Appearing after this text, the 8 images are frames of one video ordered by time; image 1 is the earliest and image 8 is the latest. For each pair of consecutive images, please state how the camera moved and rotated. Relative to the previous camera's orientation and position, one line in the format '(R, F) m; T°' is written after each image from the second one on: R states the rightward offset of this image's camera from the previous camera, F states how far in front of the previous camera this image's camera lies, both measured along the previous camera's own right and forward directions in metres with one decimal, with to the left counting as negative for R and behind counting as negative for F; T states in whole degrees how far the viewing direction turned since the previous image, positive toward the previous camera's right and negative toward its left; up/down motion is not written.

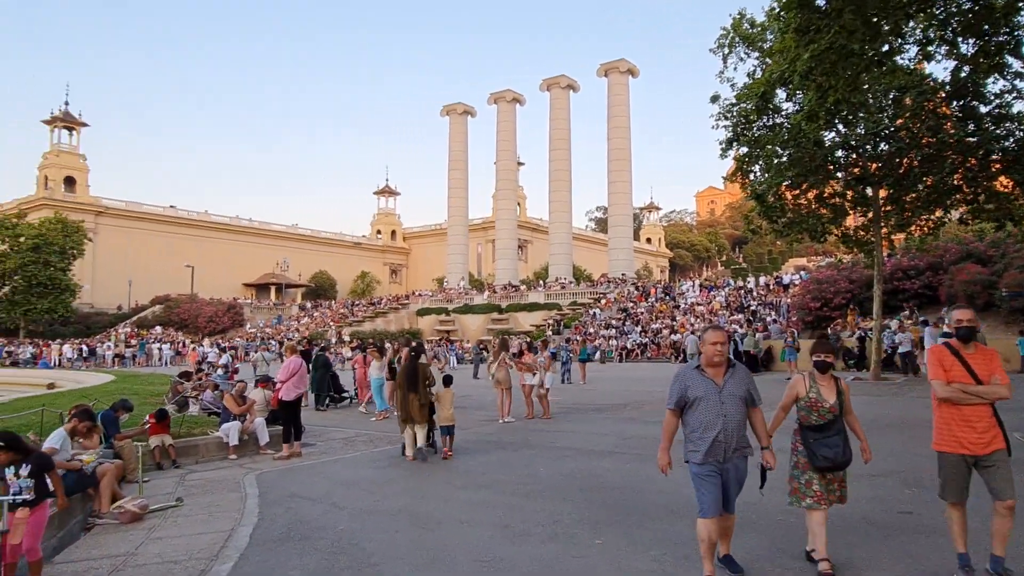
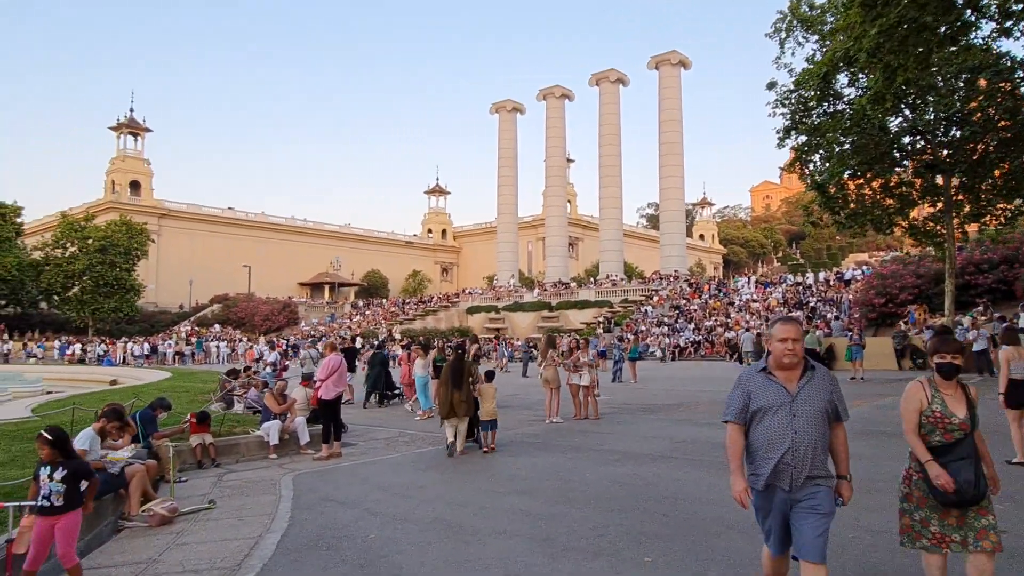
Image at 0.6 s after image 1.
(+0.1, +0.4) m; -4°
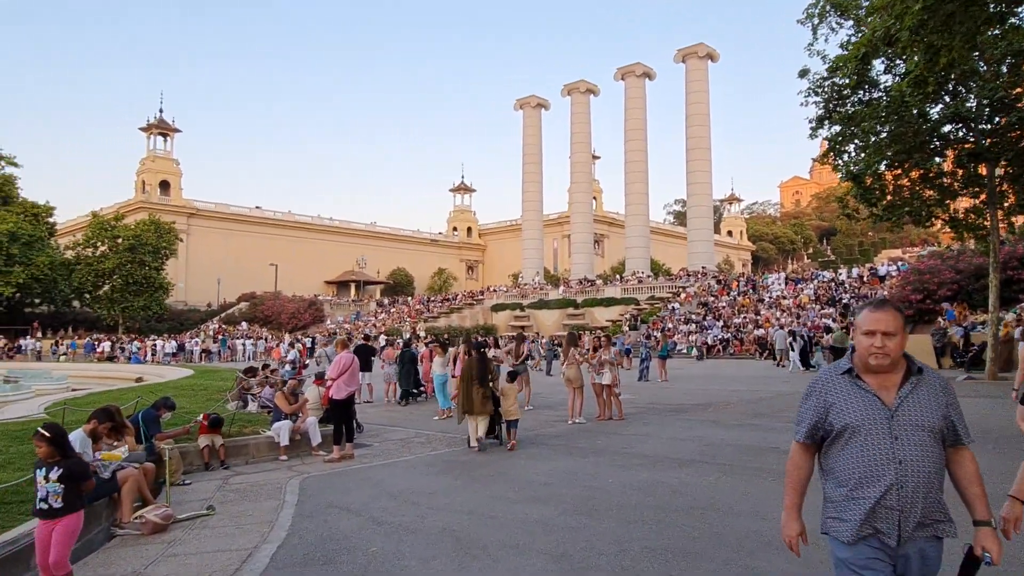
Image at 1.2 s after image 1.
(+0.1, +0.4) m; -2°
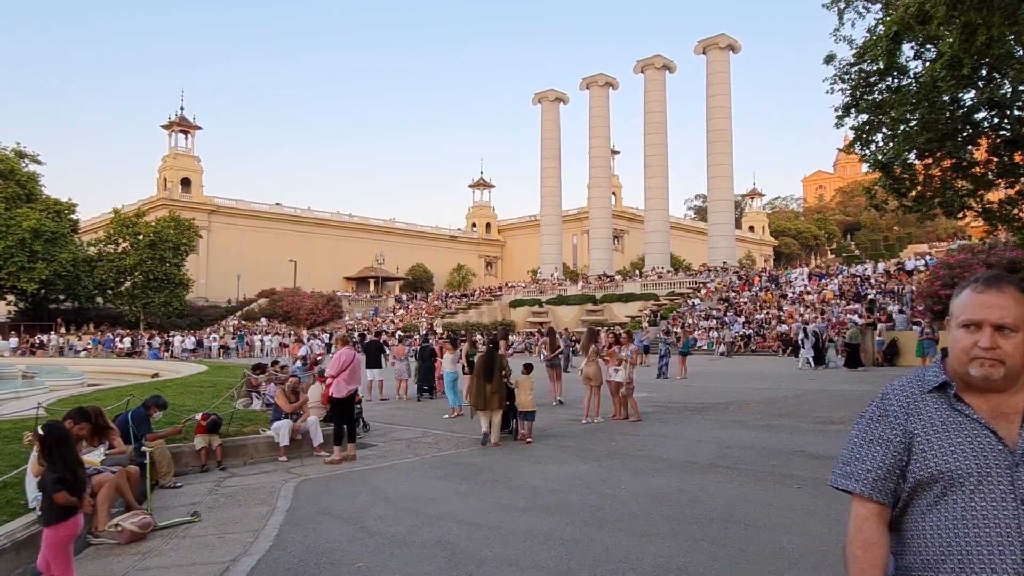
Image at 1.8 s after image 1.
(+0.1, +0.4) m; -2°
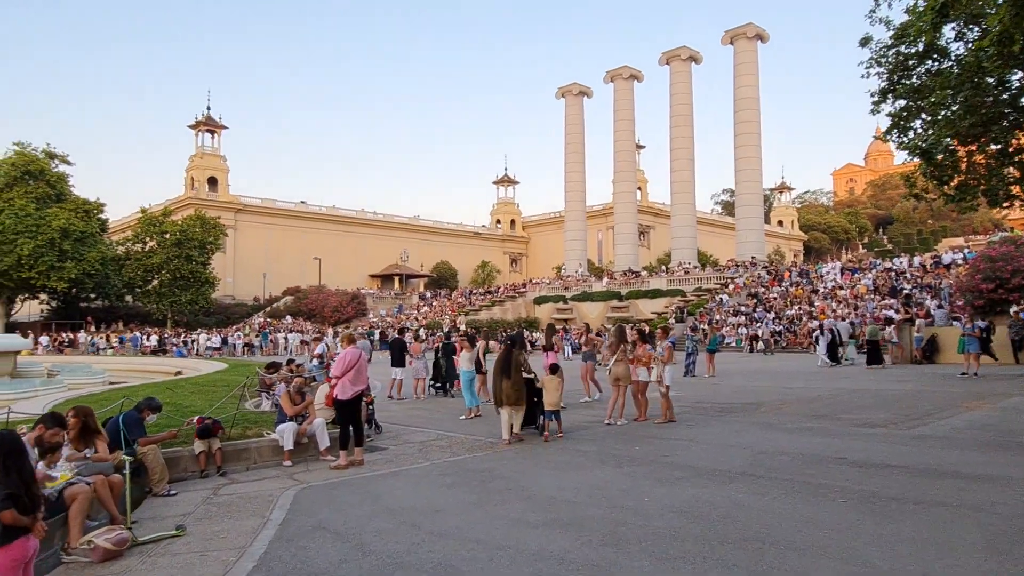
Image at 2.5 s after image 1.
(+0.1, +0.5) m; -2°
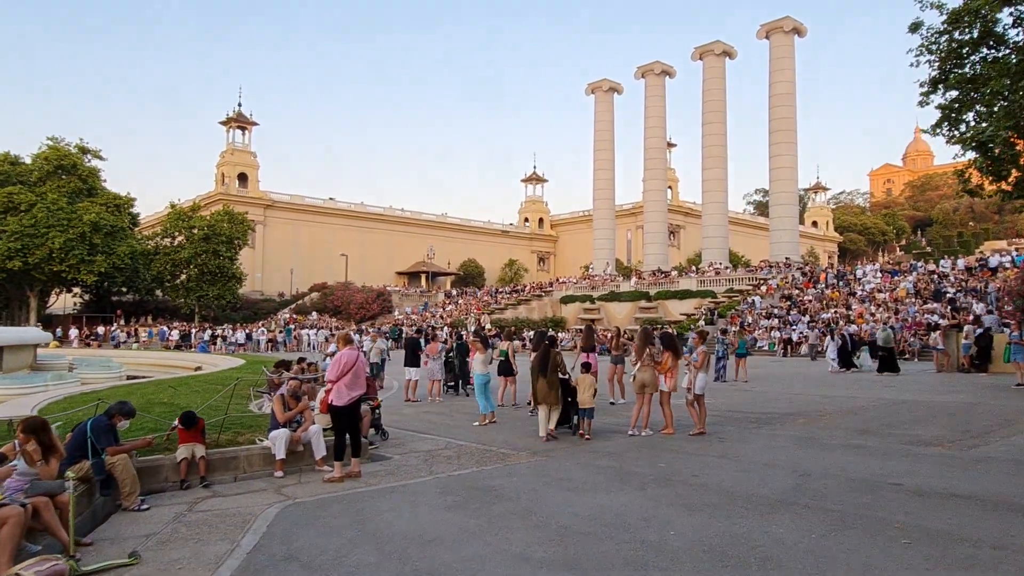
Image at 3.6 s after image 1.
(+0.2, +0.8) m; -2°
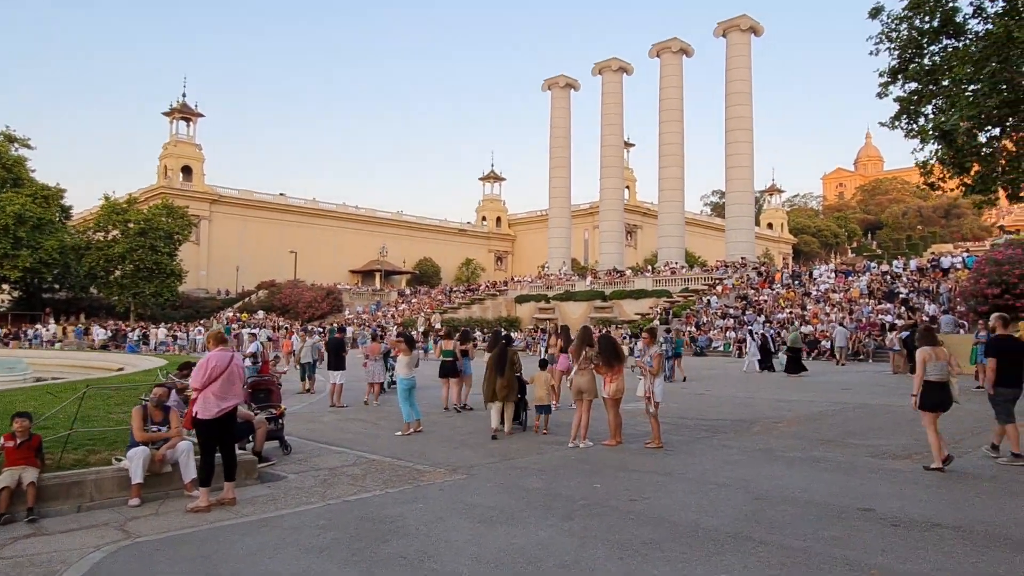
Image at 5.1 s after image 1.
(+0.4, +1.2) m; +3°
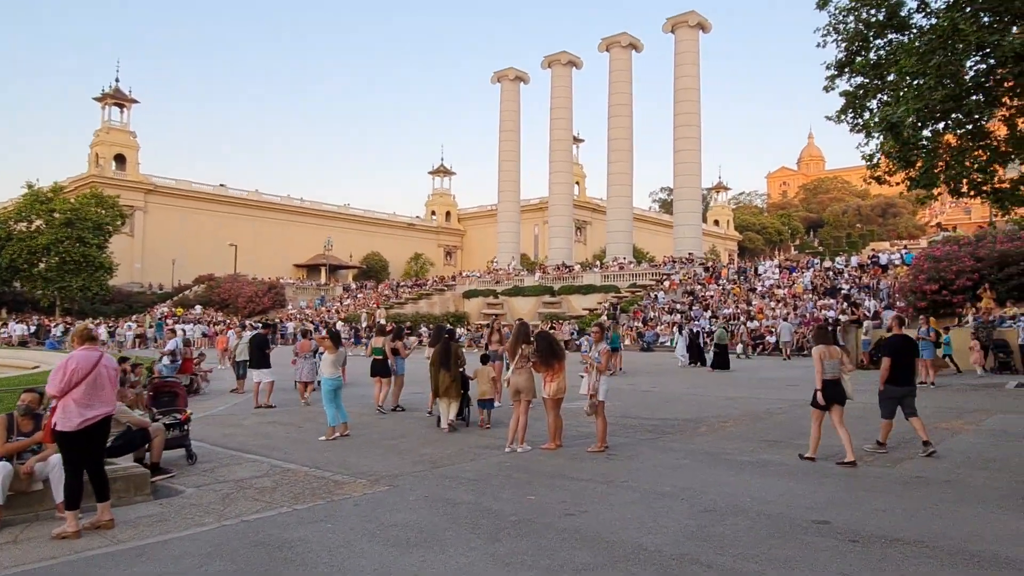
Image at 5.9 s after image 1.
(+0.2, +0.7) m; +4°
